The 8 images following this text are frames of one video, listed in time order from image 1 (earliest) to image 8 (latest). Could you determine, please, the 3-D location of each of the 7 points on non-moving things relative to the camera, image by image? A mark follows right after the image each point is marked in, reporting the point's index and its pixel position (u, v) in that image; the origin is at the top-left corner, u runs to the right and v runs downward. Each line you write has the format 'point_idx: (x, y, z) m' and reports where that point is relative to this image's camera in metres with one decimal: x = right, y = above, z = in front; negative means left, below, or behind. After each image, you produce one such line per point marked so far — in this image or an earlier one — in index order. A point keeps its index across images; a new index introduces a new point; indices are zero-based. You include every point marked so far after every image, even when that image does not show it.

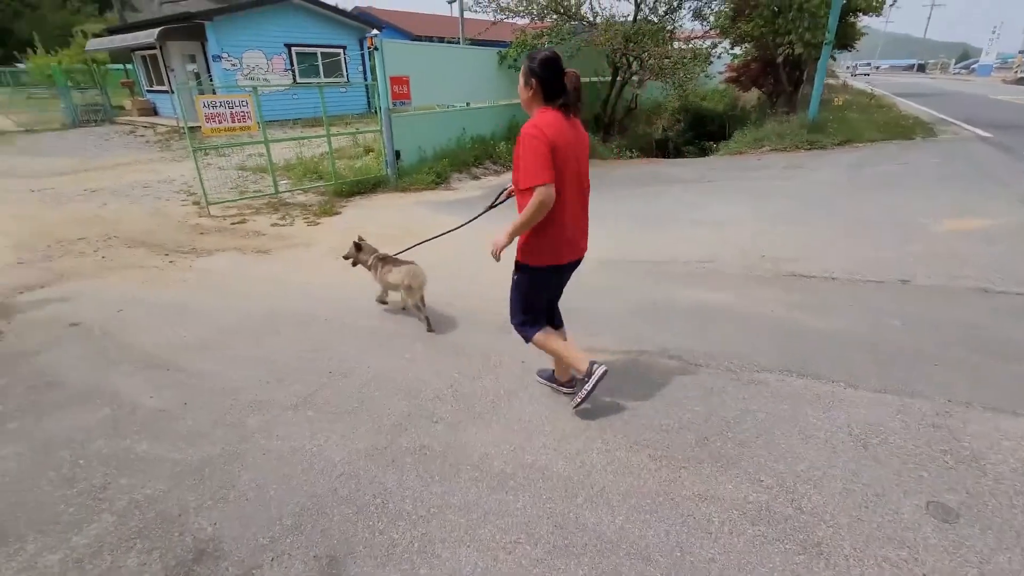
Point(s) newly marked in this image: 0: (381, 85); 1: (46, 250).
0: (-2.3, +3.6, +8.7) m
1: (-5.7, +0.5, +6.0) m
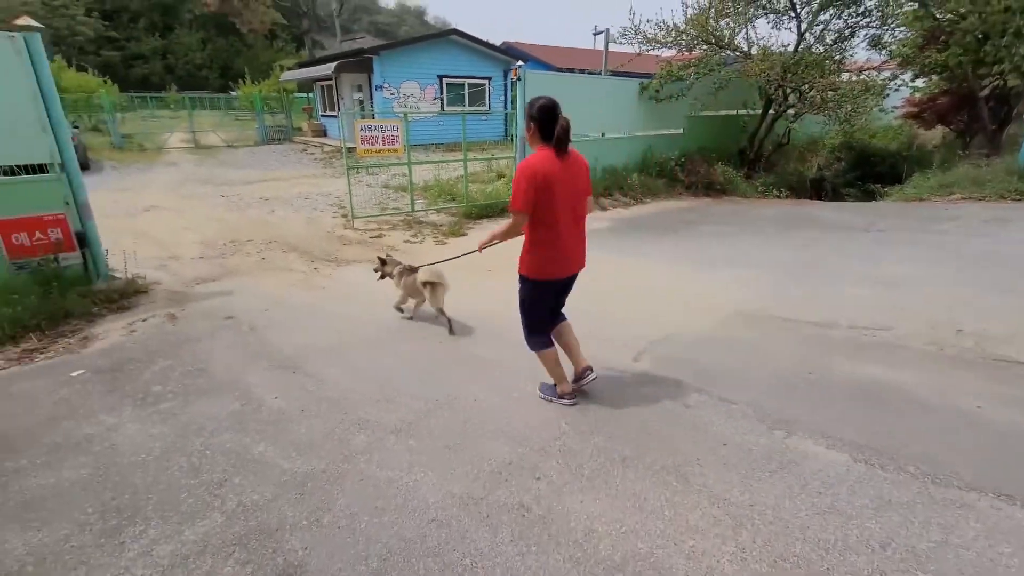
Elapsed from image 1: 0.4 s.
0: (+0.1, +3.2, +8.9) m
1: (-4.1, +0.6, +6.9) m
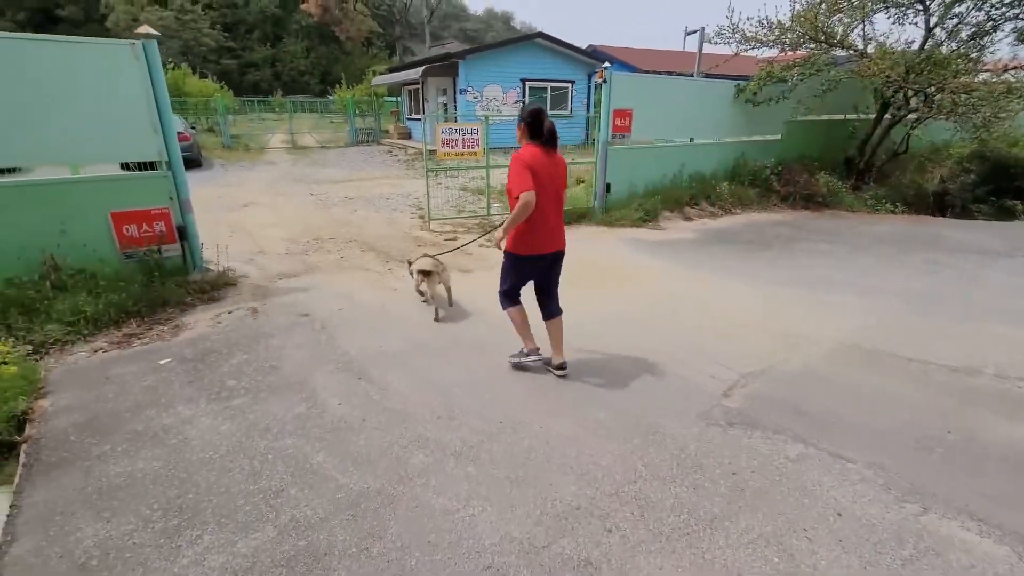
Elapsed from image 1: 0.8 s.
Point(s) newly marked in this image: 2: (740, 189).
0: (+1.6, +3.0, +8.6) m
1: (-3.0, +0.6, +7.2) m
2: (+4.8, +2.1, +10.4) m
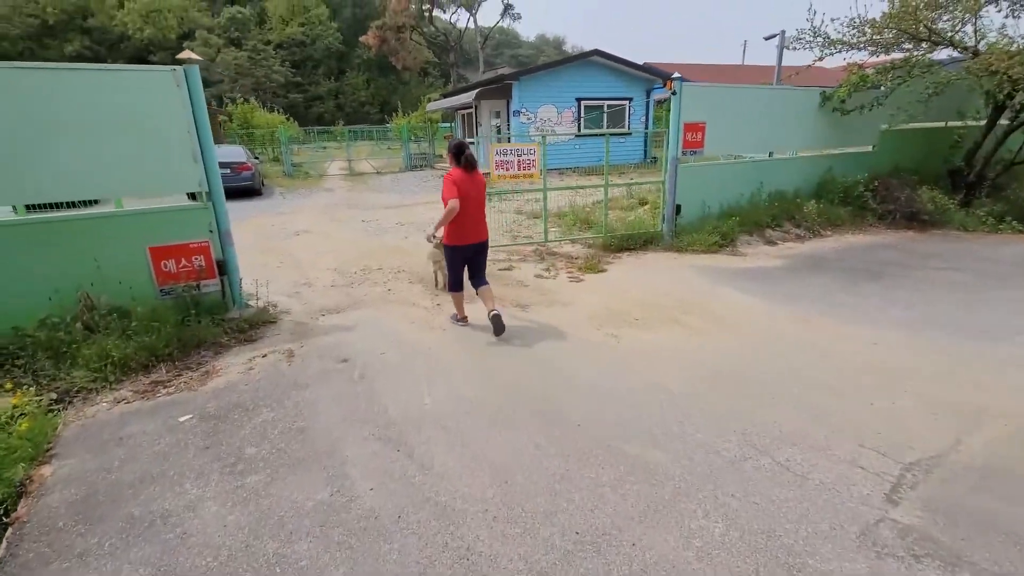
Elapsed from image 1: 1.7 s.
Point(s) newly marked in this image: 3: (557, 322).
0: (+2.5, +2.5, +7.8) m
1: (-2.2, +0.2, +6.8) m
2: (+5.9, +1.5, +9.2) m
3: (+0.4, -0.3, +4.9) m
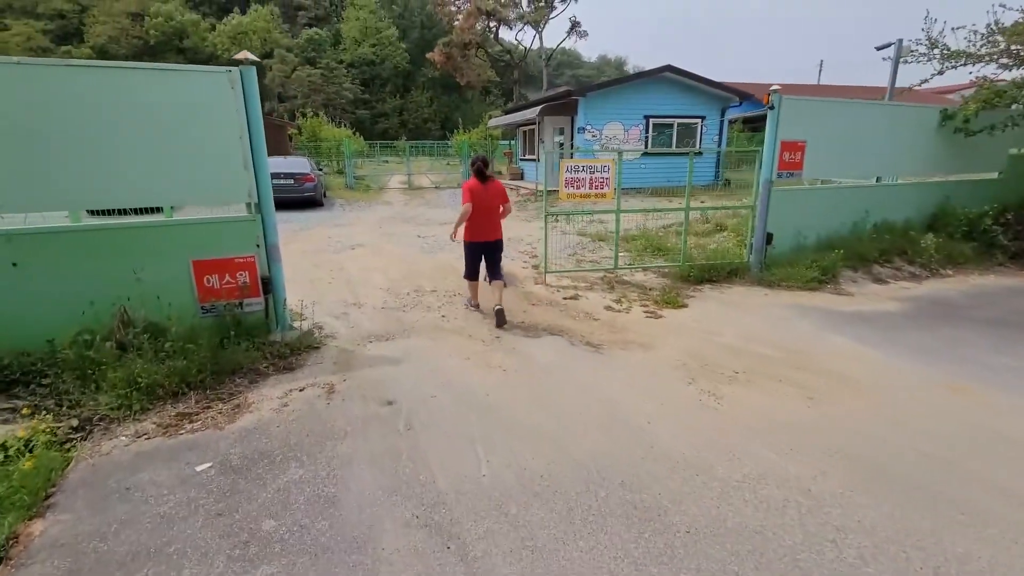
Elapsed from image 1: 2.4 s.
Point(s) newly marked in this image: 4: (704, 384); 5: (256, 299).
0: (+3.6, +1.9, +6.8) m
1: (-1.3, -0.1, +6.3) m
2: (+7.0, +0.7, +7.9) m
3: (+1.1, -0.7, +4.2) m
4: (+1.5, -0.8, +3.9) m
5: (-2.4, -0.1, +4.6) m
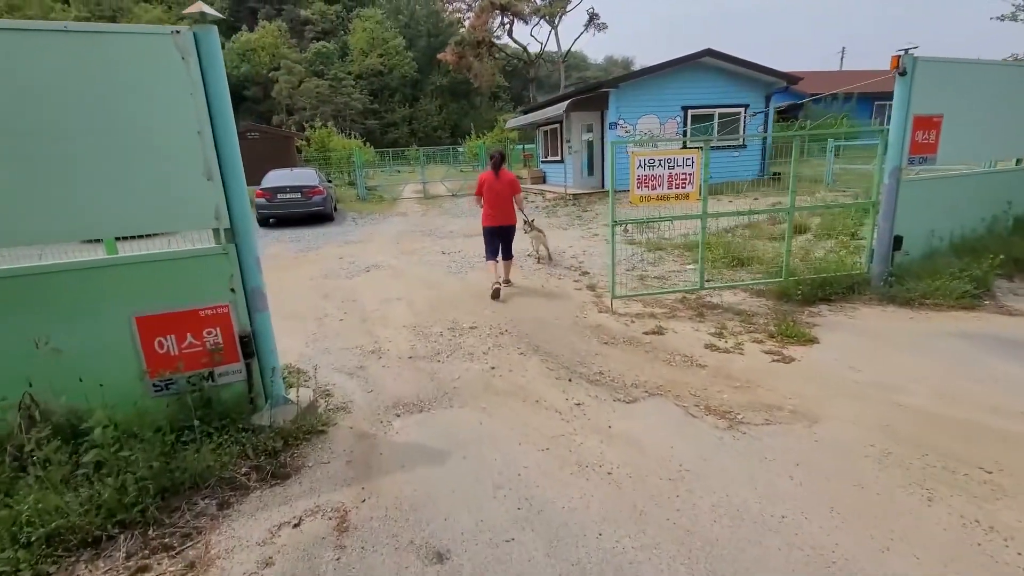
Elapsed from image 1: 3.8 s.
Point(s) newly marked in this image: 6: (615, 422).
0: (+4.1, +1.7, +5.3) m
1: (-0.7, -0.5, +4.8) m
2: (+7.7, +0.6, +6.3) m
3: (+1.6, -1.0, +2.6) m
4: (+2.1, -1.0, +2.3) m
5: (-1.8, -0.5, +3.2) m
6: (+0.7, -0.9, +3.2) m
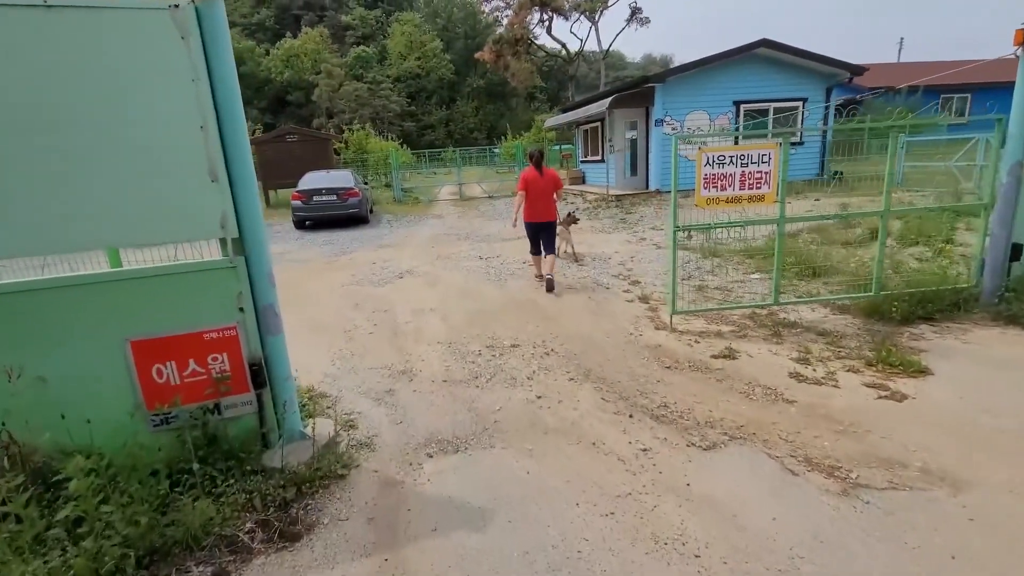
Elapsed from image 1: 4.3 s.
0: (+4.6, +1.5, +4.4) m
1: (-0.3, -0.6, +4.3) m
2: (+8.2, +0.4, +5.2) m
3: (+1.9, -1.1, +2.0) m
4: (+2.3, -1.2, +1.6) m
5: (-1.5, -0.6, +2.7) m
6: (+1.0, -1.0, +2.6) m
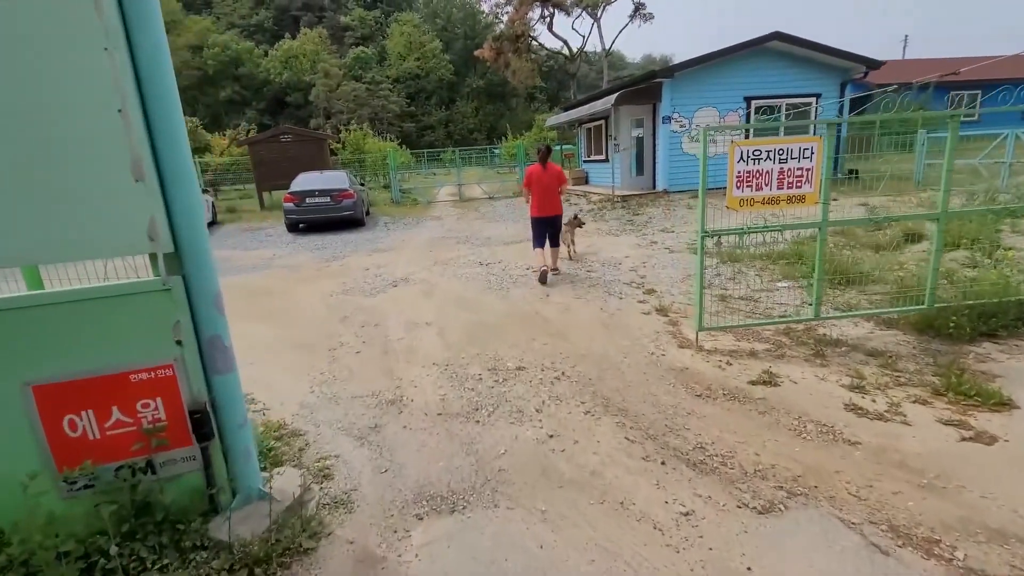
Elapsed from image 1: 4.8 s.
0: (+4.6, +1.4, +3.9) m
1: (-0.3, -0.7, +3.7) m
2: (+8.2, +0.3, +4.6) m
3: (+1.9, -1.2, +1.4) m
4: (+2.4, -1.3, +1.0) m
5: (-1.5, -0.7, +2.2) m
6: (+1.0, -1.1, +2.0) m
